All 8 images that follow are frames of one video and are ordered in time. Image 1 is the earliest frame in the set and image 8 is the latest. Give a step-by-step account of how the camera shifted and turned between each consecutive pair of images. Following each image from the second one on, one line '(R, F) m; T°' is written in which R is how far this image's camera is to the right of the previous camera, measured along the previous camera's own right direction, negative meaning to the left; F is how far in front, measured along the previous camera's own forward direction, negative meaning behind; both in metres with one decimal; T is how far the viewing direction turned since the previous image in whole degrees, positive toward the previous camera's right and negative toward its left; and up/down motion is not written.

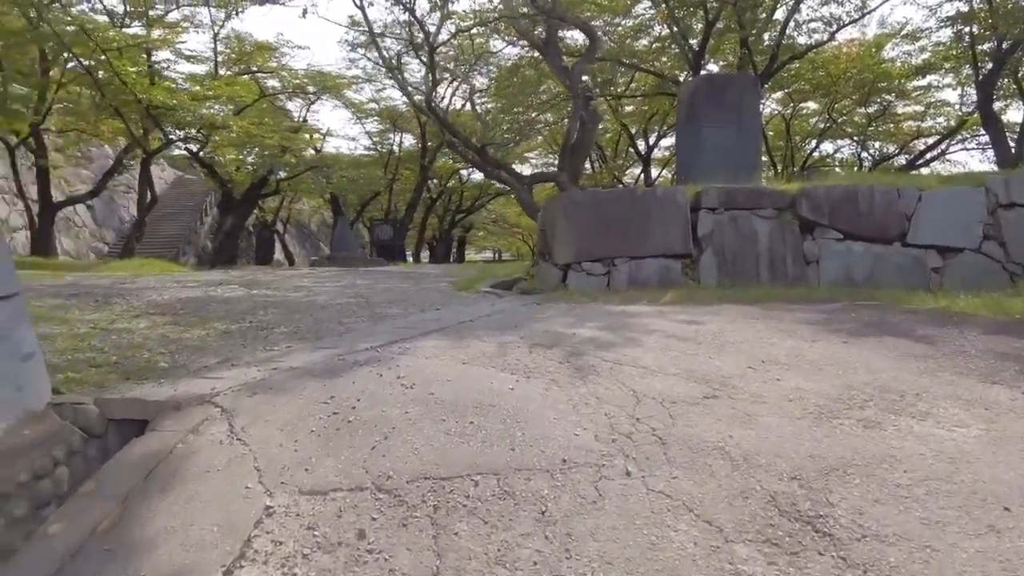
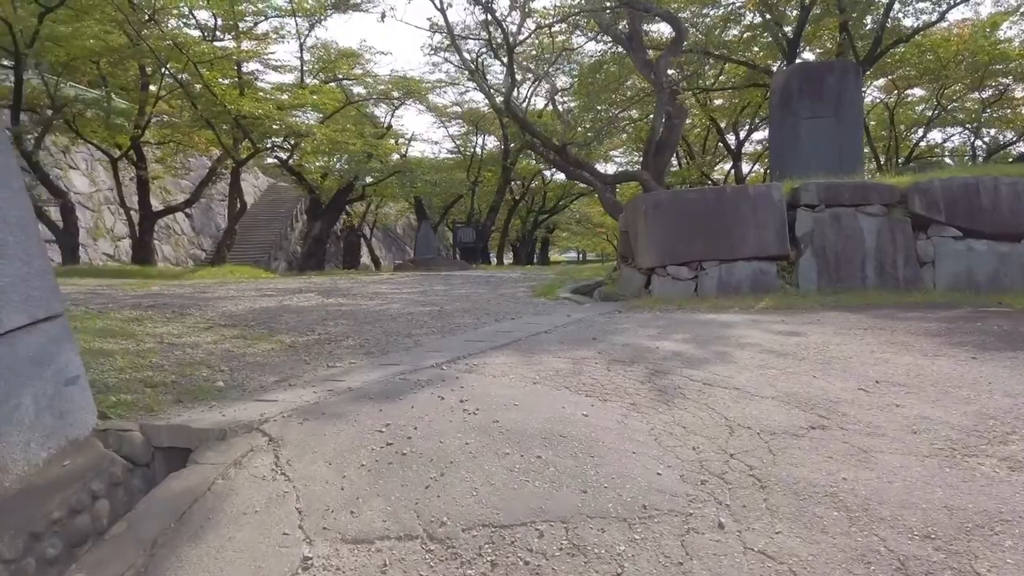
(0.0, +0.3) m; -7°
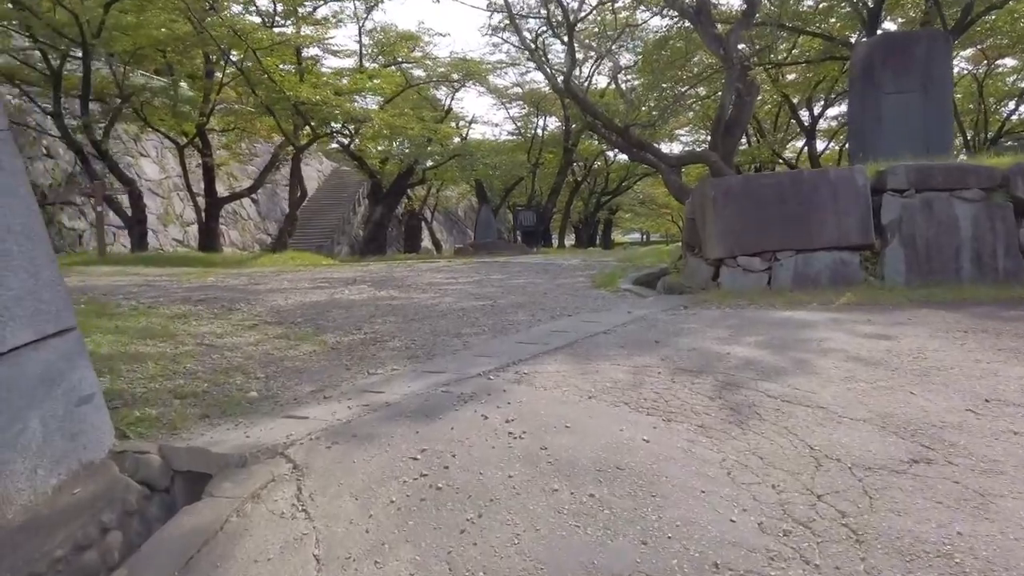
(0.0, +0.3) m; -5°
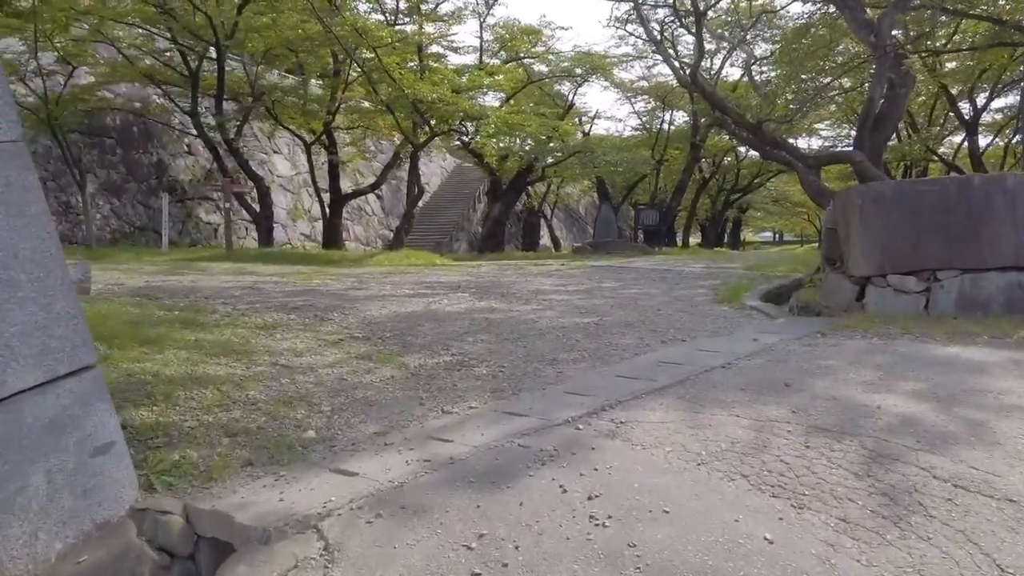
(+0.1, +0.5) m; -9°
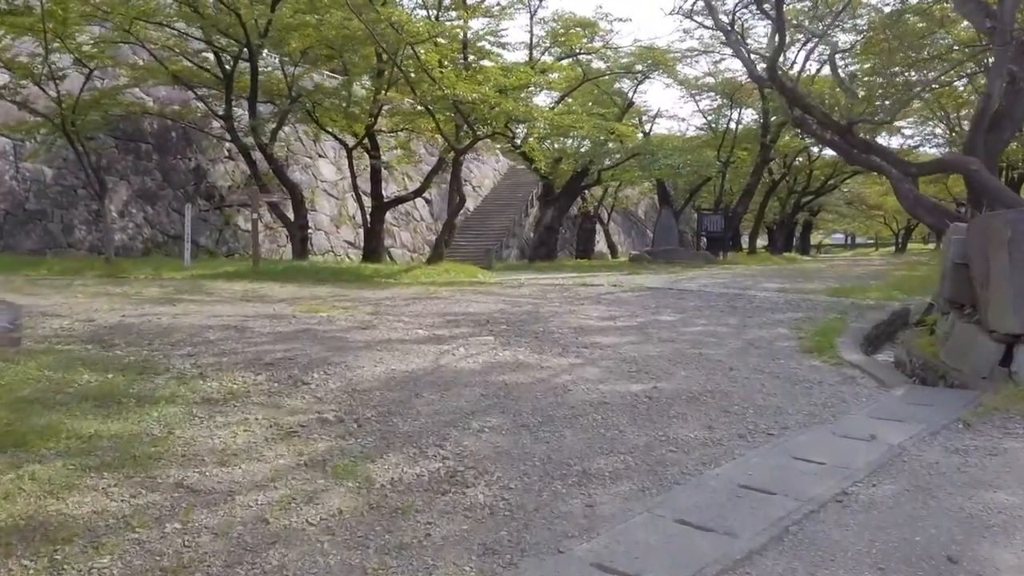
(+0.2, +1.2) m; -4°
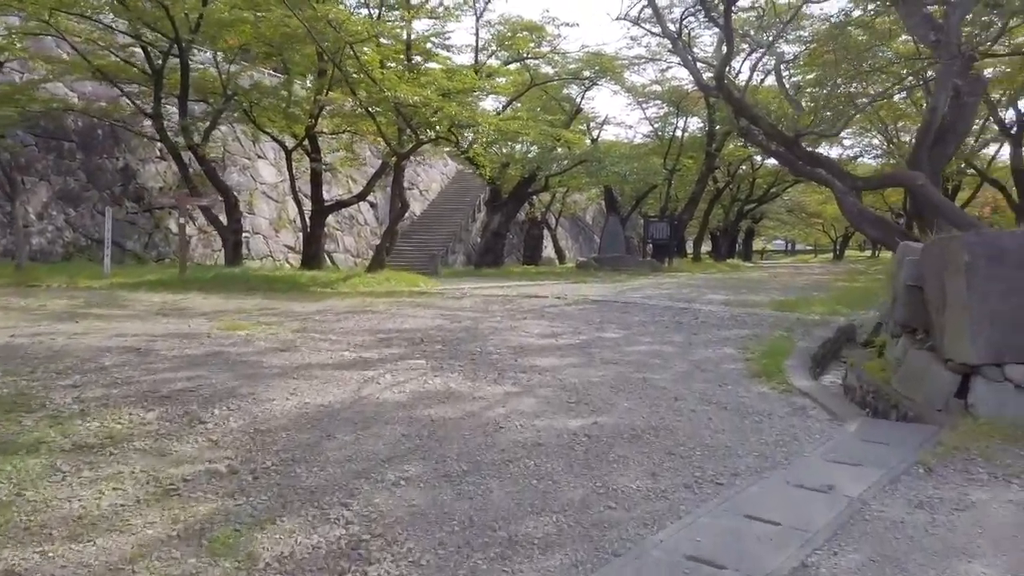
(+0.1, +0.4) m; +4°
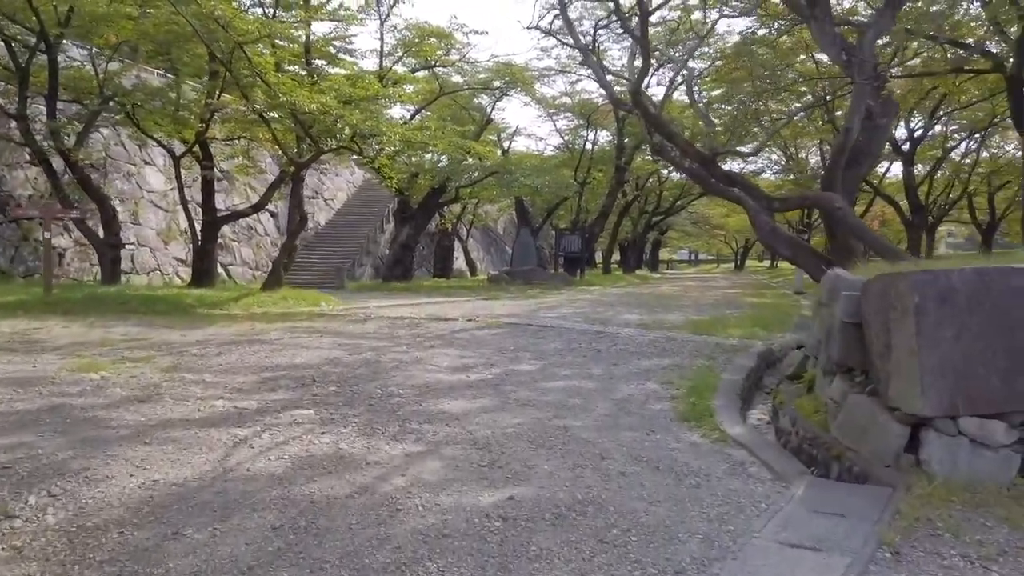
(0.0, +0.6) m; +7°
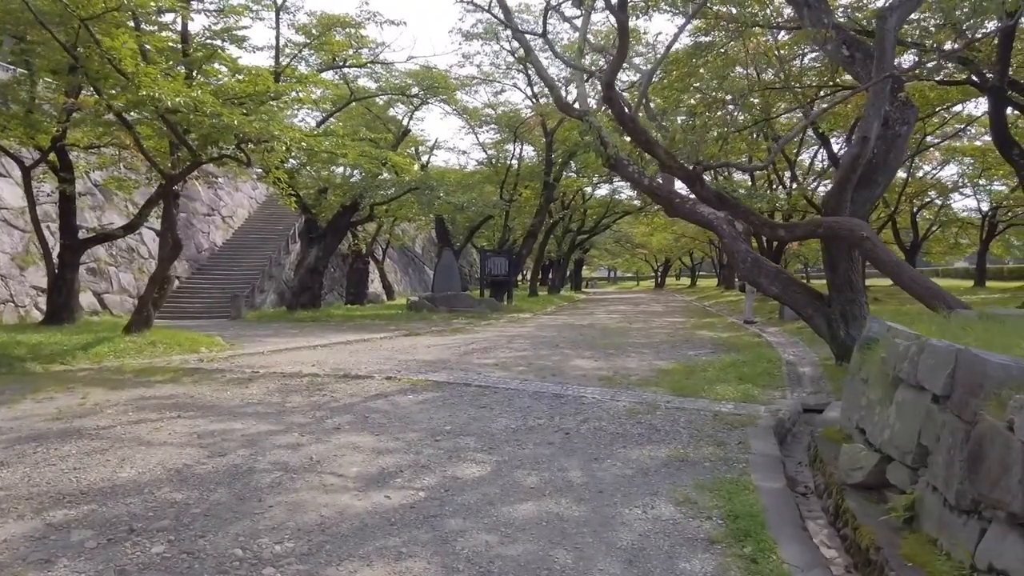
(-0.1, +2.0) m; +6°
